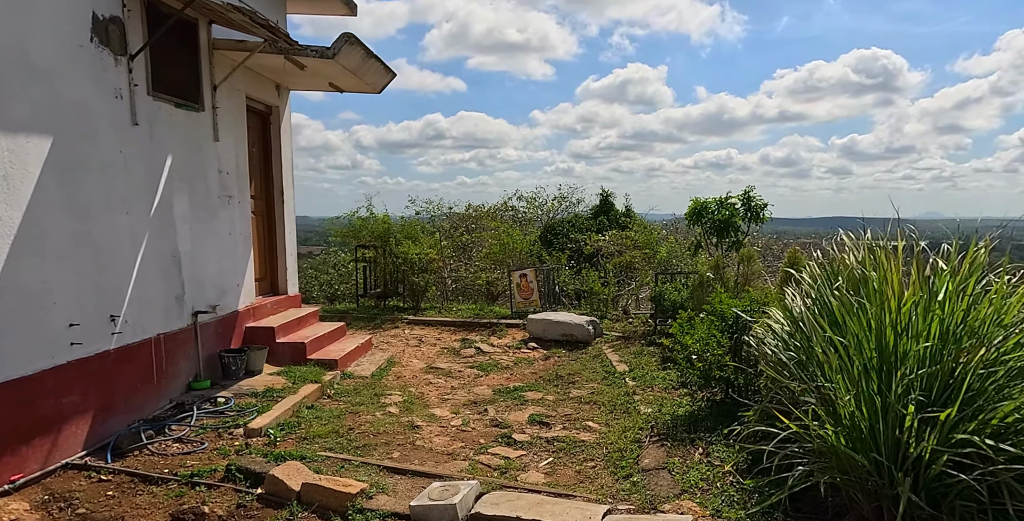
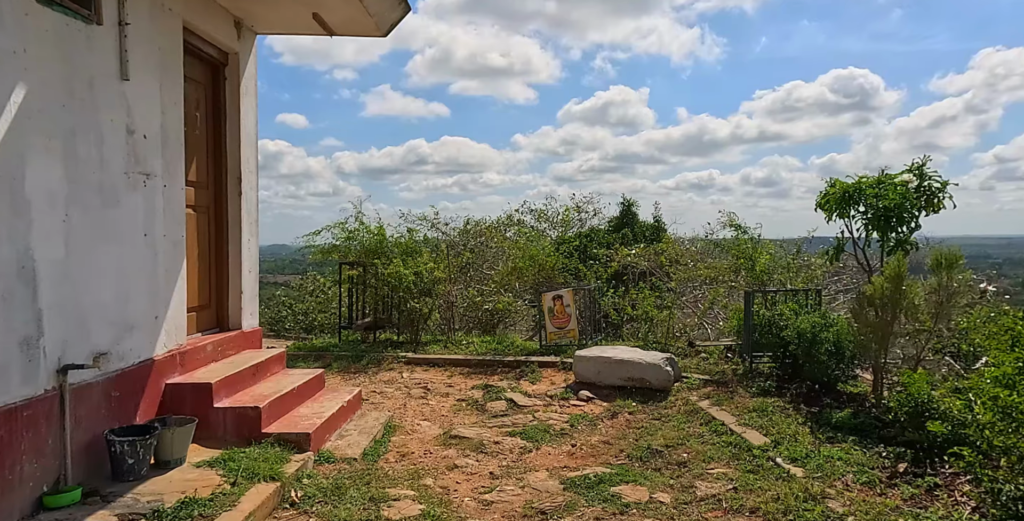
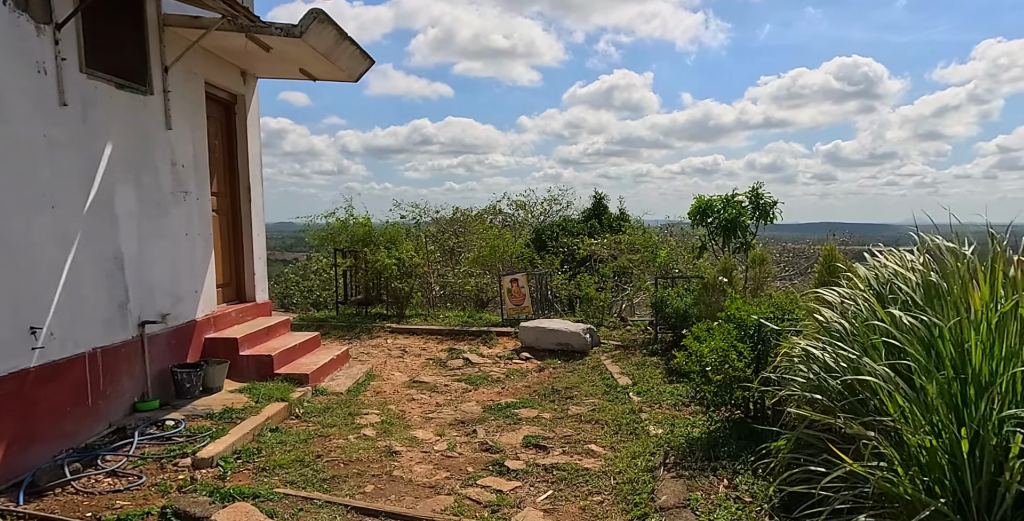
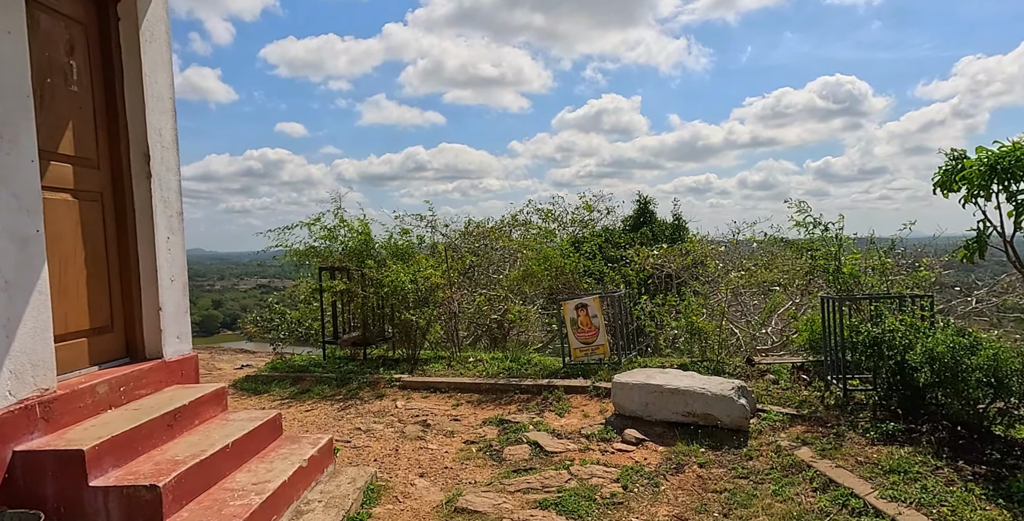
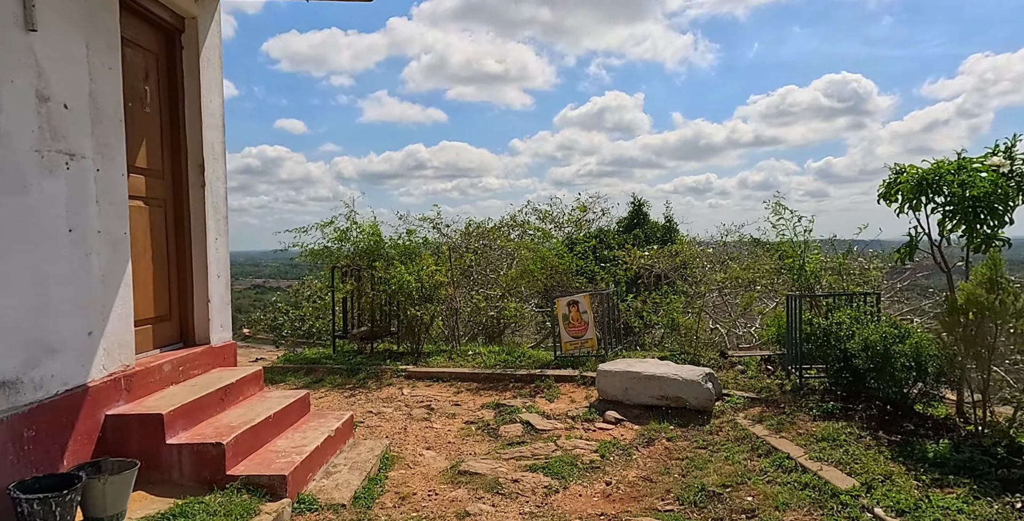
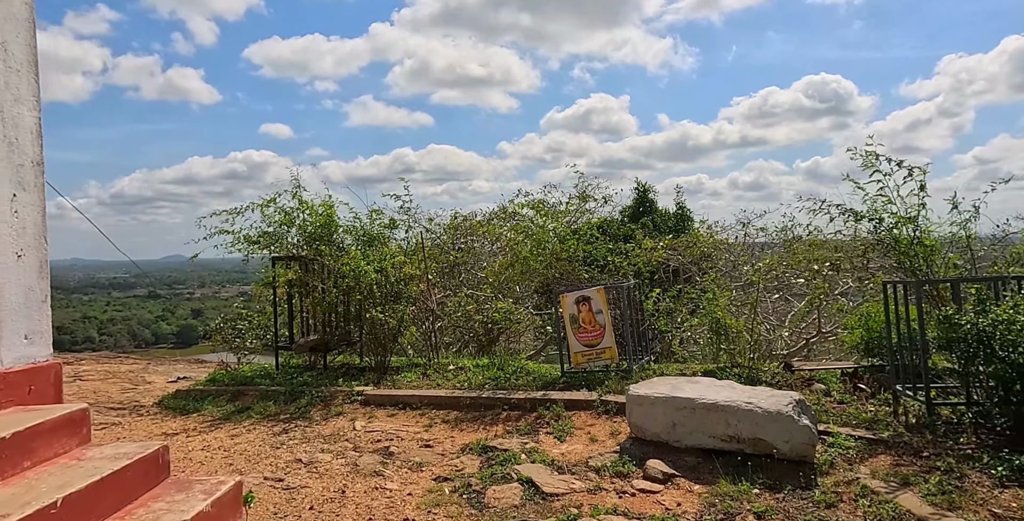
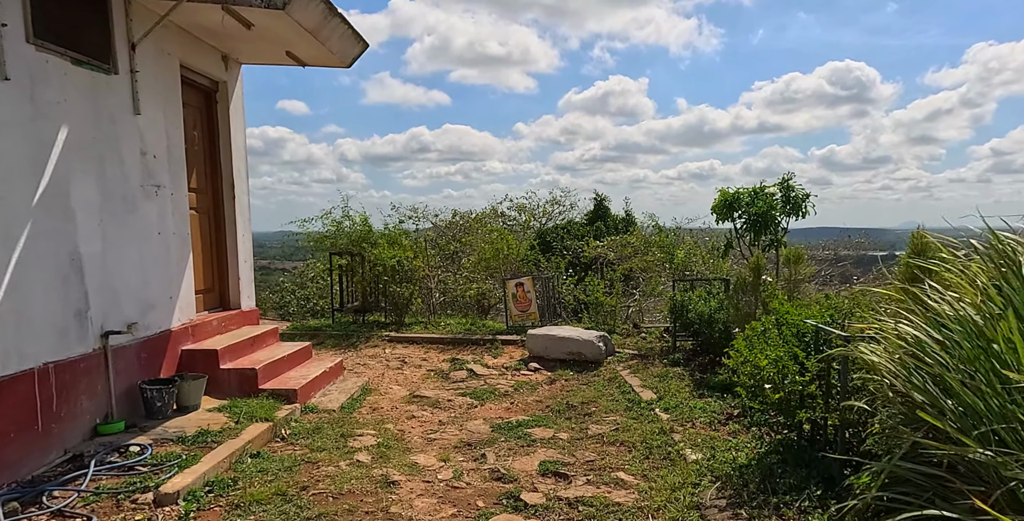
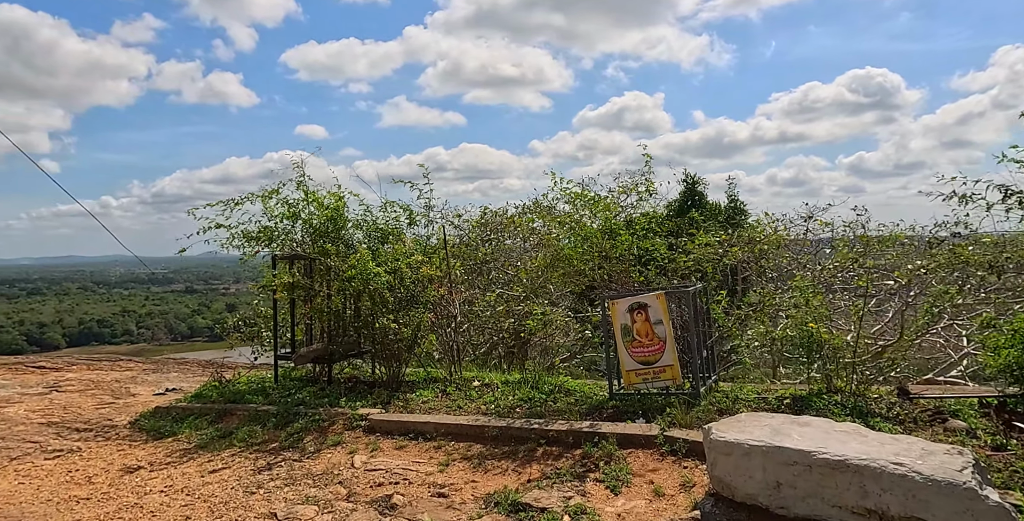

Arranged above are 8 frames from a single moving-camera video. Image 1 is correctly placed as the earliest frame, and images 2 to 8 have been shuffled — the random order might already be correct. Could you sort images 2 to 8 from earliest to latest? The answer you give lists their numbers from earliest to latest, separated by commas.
3, 7, 2, 5, 4, 6, 8
